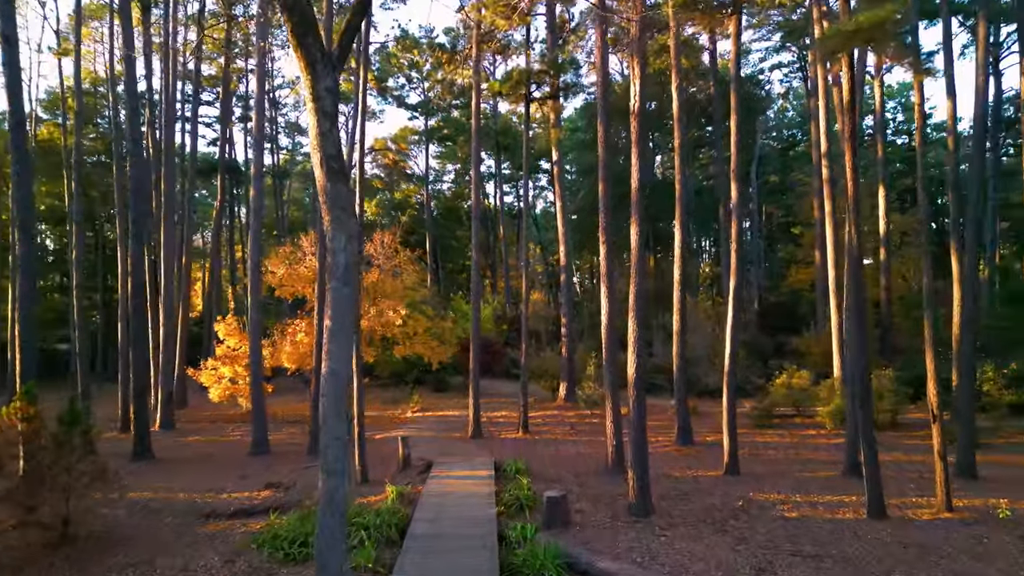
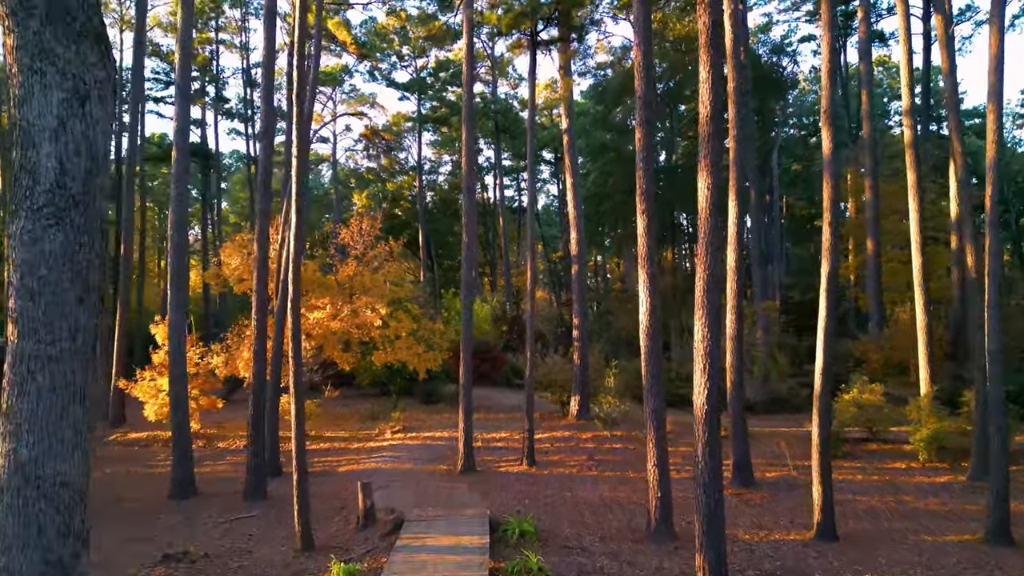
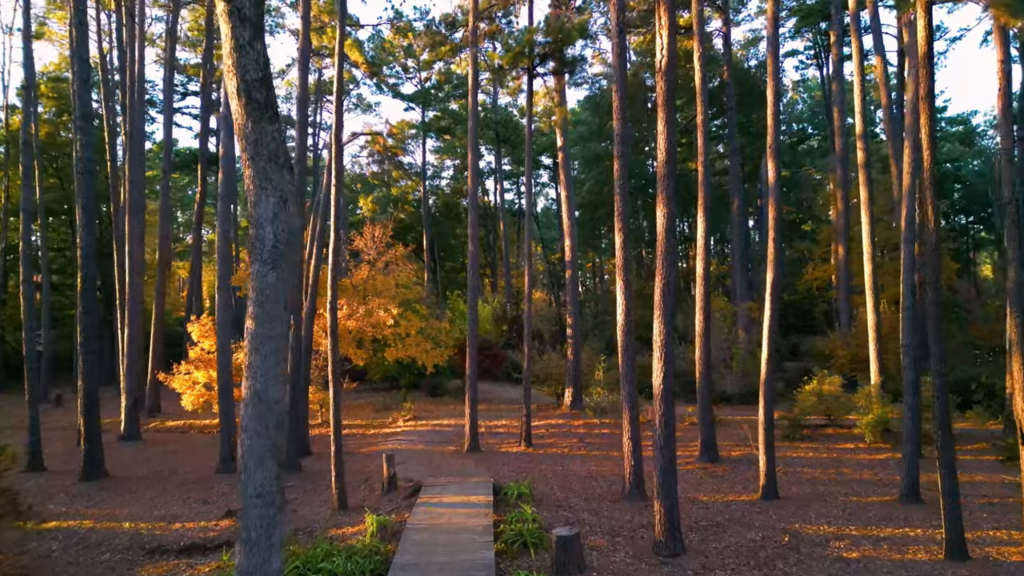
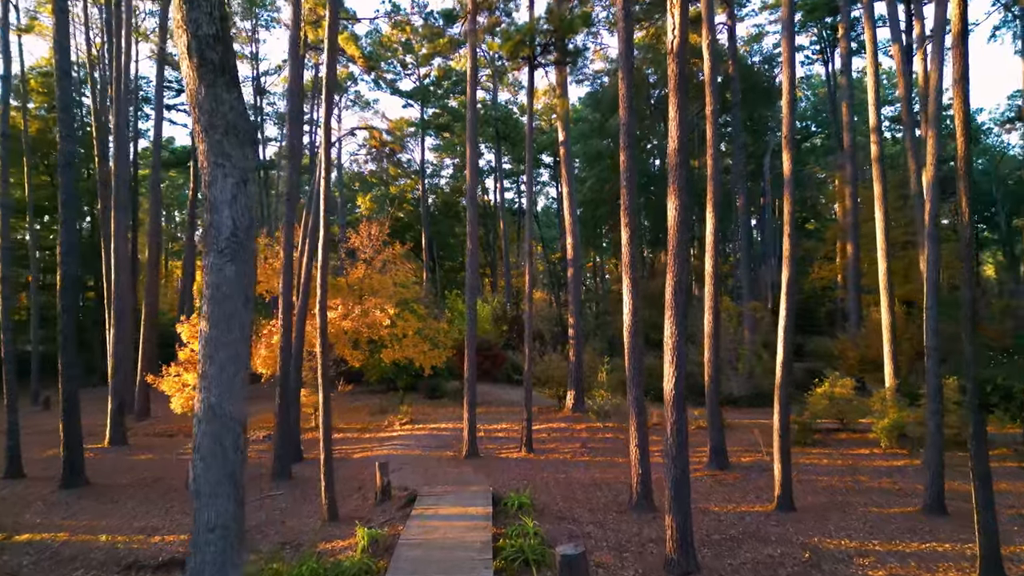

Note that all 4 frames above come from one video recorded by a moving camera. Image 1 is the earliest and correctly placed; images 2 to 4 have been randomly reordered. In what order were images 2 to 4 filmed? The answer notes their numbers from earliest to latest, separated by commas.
3, 4, 2
